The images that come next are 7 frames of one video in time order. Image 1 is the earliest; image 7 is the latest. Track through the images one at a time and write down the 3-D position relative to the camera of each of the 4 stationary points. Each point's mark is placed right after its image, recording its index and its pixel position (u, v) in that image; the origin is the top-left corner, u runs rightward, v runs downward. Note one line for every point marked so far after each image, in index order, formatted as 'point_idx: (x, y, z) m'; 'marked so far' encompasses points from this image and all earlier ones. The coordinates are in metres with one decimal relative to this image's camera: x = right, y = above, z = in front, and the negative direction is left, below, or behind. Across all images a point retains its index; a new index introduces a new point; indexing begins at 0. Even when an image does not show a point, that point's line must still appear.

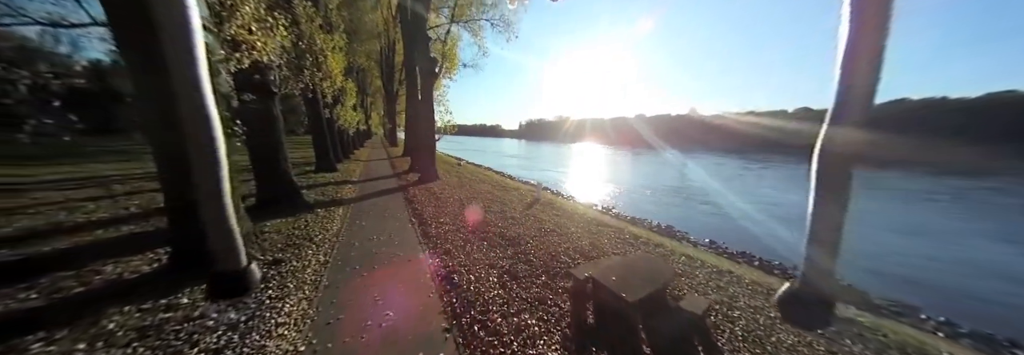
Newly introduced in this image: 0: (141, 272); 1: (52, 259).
0: (-5.4, -1.4, +3.4) m
1: (-6.9, -1.2, +3.5) m
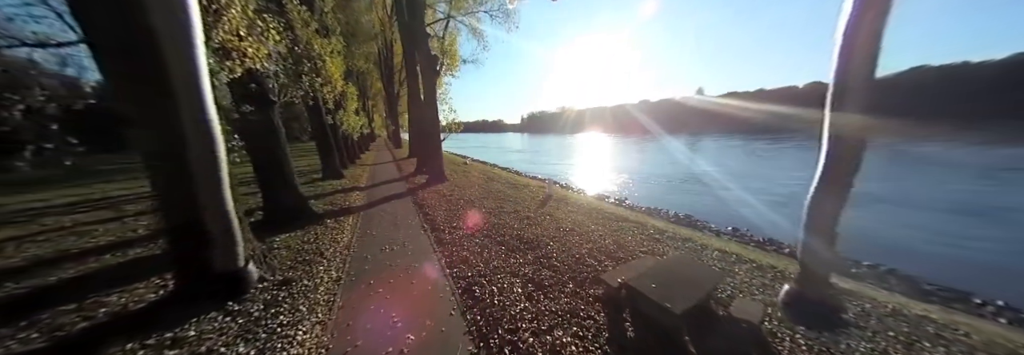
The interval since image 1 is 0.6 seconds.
0: (-5.0, -1.7, +3.2) m
1: (-6.5, -1.6, +3.4) m
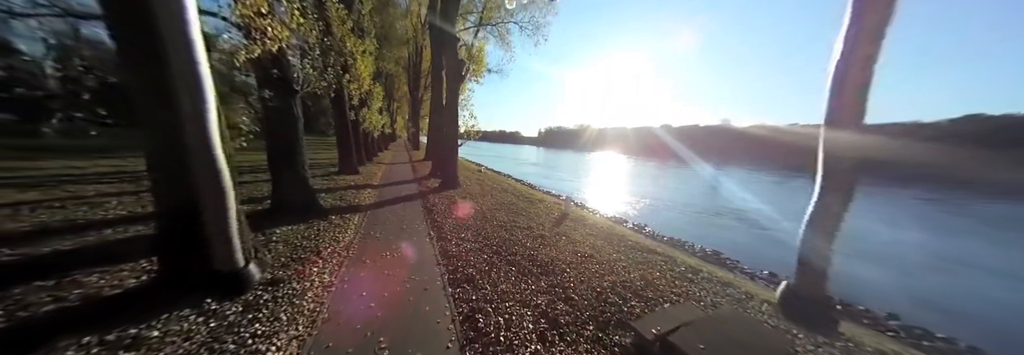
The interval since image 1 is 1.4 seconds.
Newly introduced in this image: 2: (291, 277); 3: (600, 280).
0: (-4.9, -1.4, +3.0) m
1: (-6.4, -1.2, +3.2) m
2: (-3.4, -1.5, +3.6) m
3: (+1.6, -1.9, +4.3) m
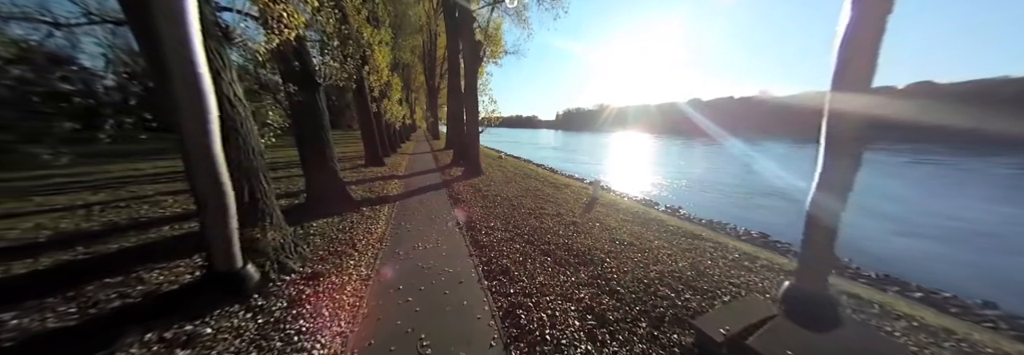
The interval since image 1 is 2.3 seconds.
0: (-4.4, -1.4, +3.1) m
1: (-5.9, -1.2, +3.4) m
2: (-2.8, -1.4, +3.6) m
3: (+2.2, -1.5, +3.9) m
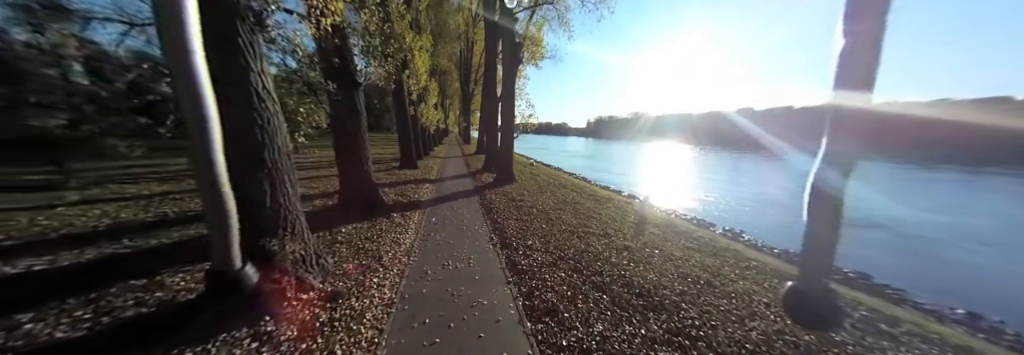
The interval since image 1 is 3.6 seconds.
0: (-3.8, -1.4, +2.9) m
1: (-5.2, -1.2, +3.3) m
2: (-2.2, -1.5, +3.2) m
3: (+2.8, -1.9, +2.9) m
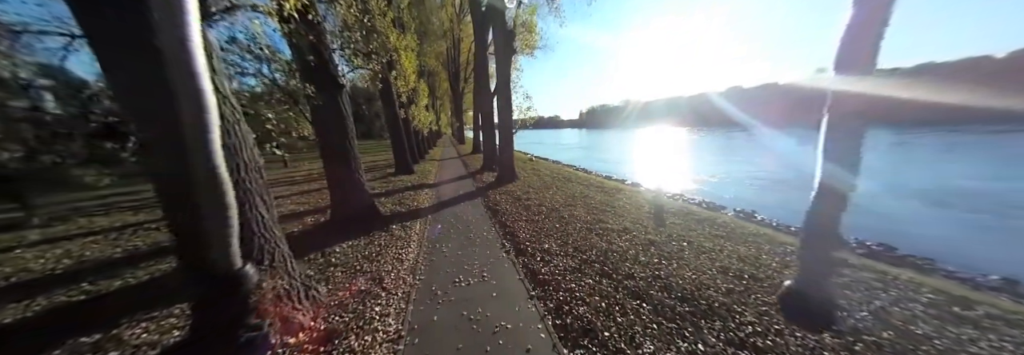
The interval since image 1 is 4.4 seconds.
0: (-3.5, -1.7, +2.3) m
1: (-4.9, -1.6, +2.8) m
2: (-1.8, -1.7, +2.7) m
3: (+3.2, -1.6, +2.5) m
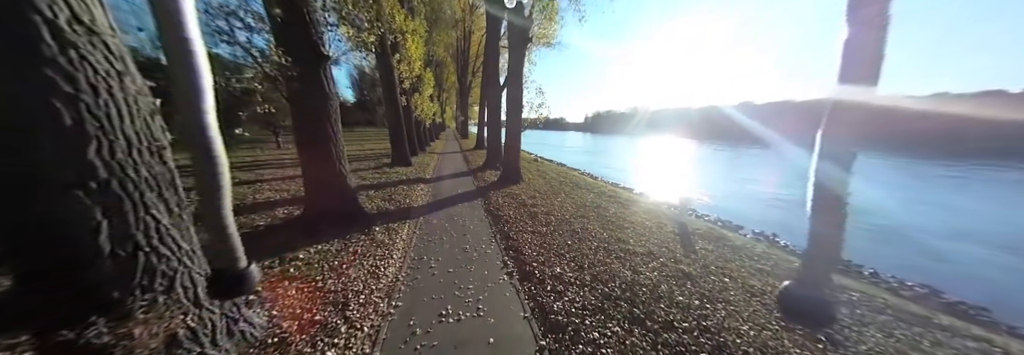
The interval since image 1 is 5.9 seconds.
0: (-3.5, -1.5, +1.6) m
1: (-4.9, -1.3, +2.0) m
2: (-1.8, -1.6, +1.9) m
3: (+3.2, -2.0, +1.7) m
